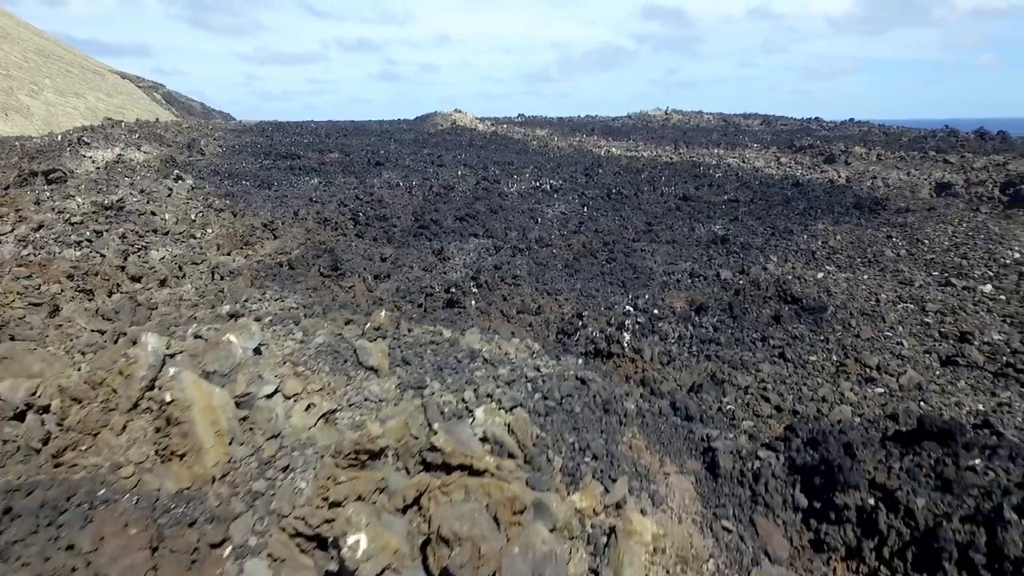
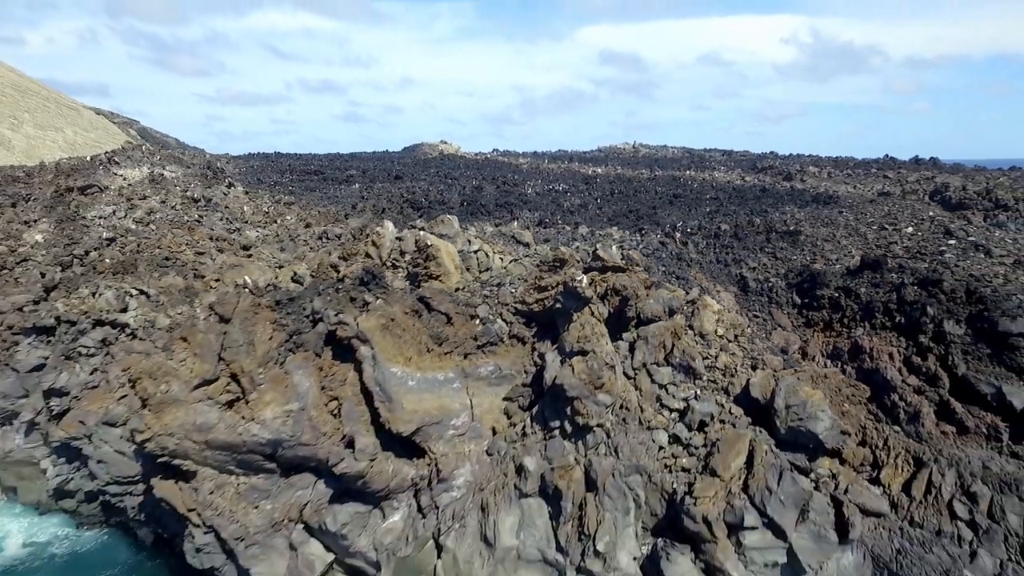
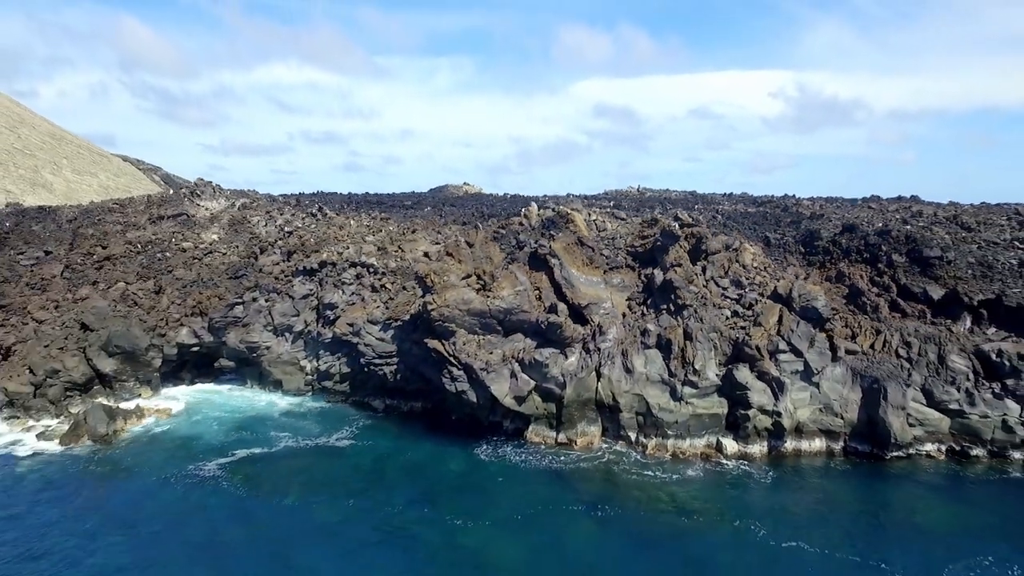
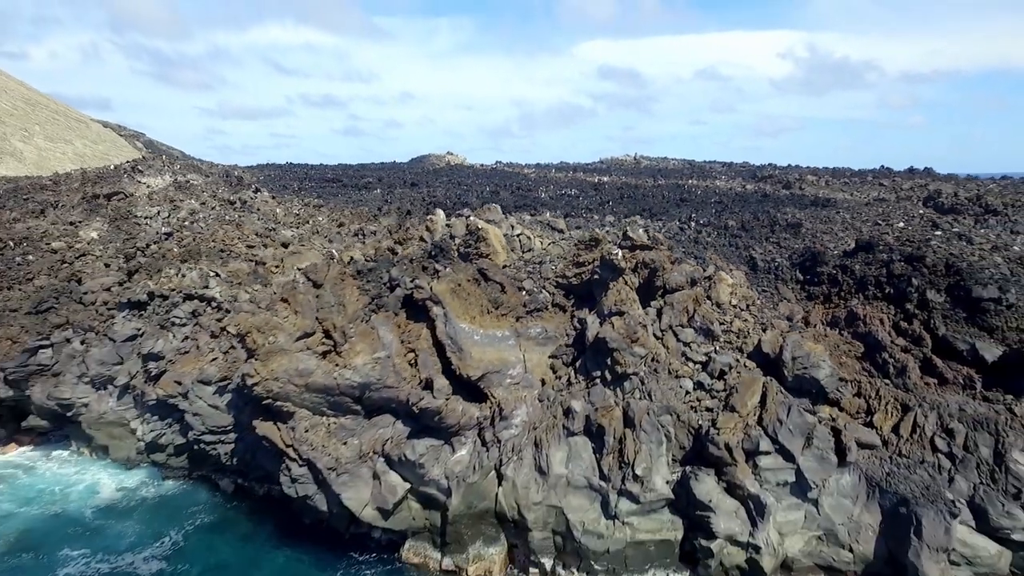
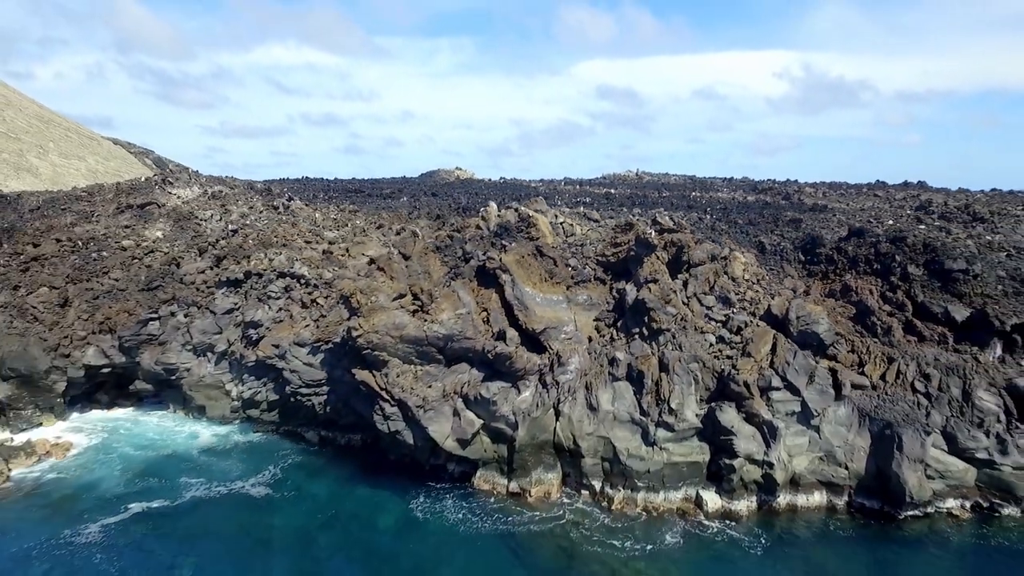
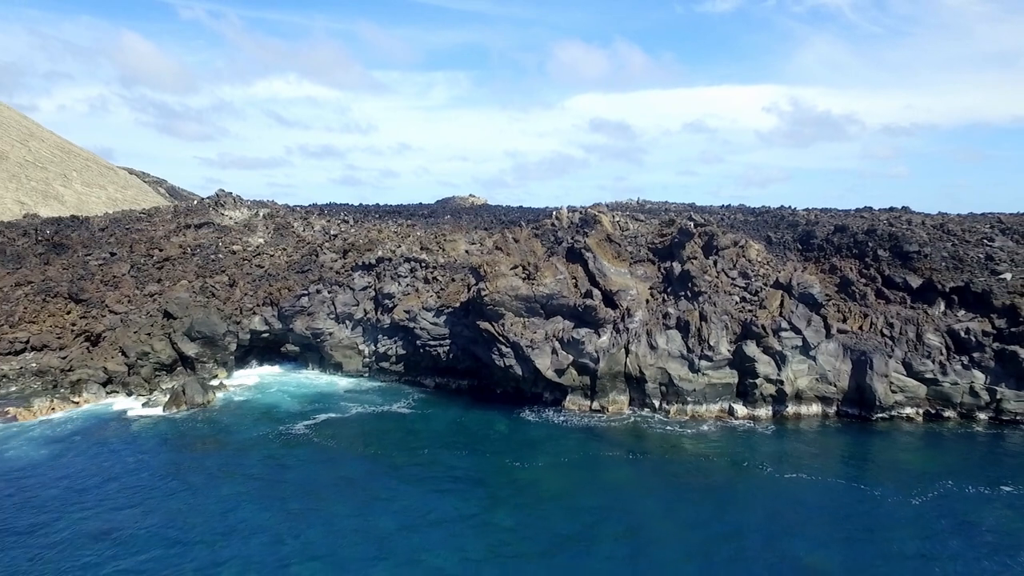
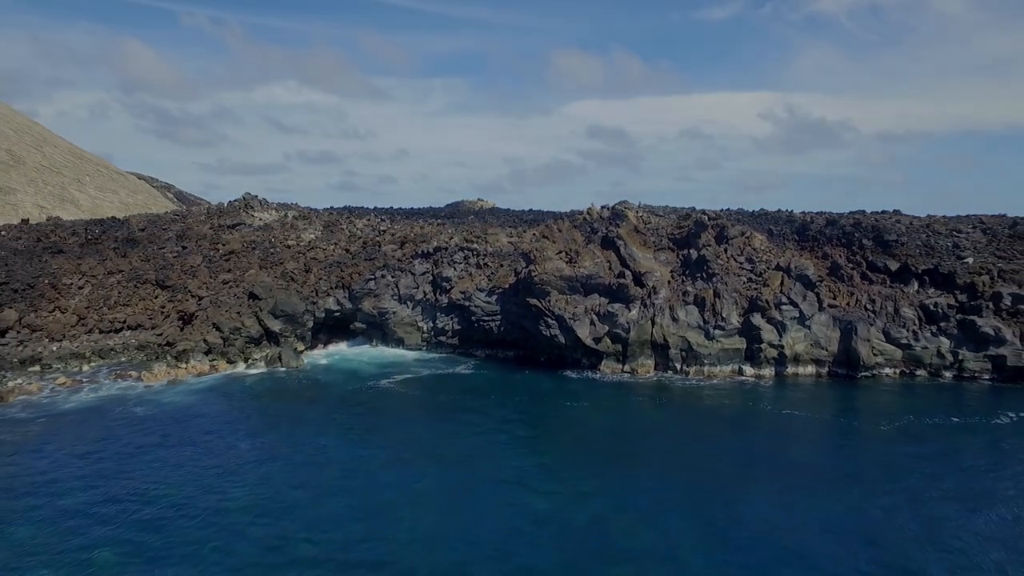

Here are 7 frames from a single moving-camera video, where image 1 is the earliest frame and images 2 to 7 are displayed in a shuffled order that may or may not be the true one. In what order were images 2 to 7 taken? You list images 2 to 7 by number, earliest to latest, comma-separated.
2, 4, 5, 3, 6, 7
